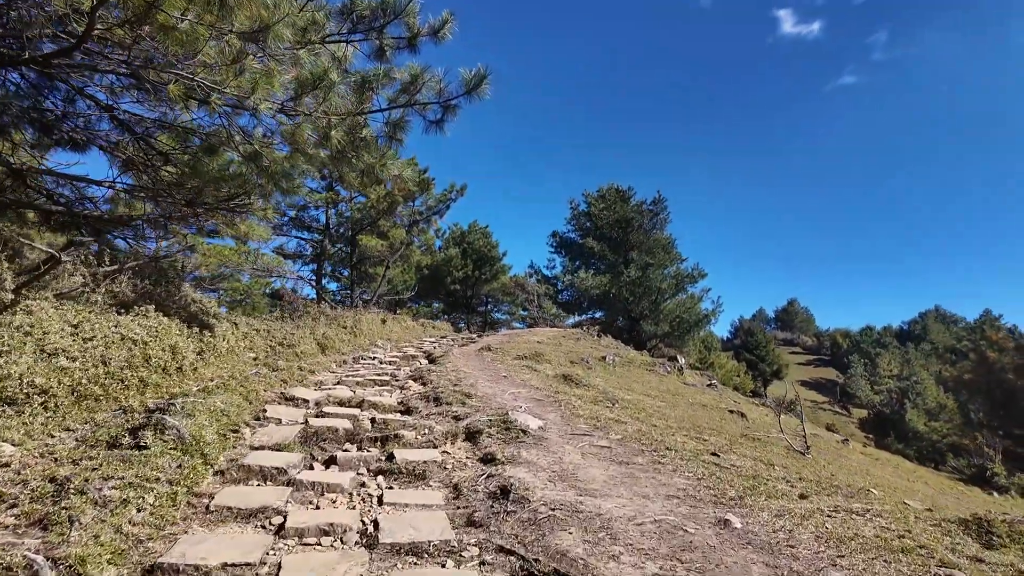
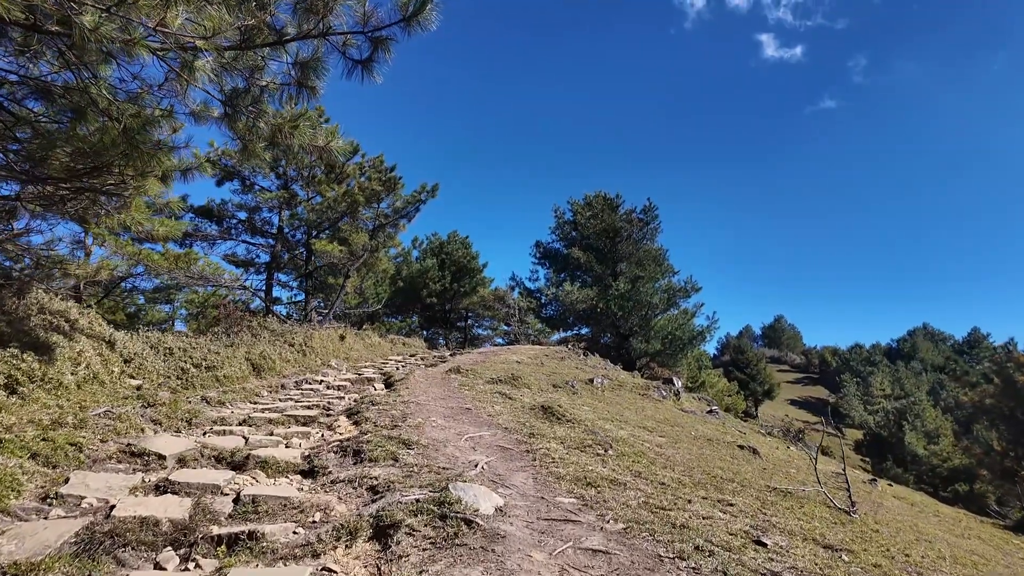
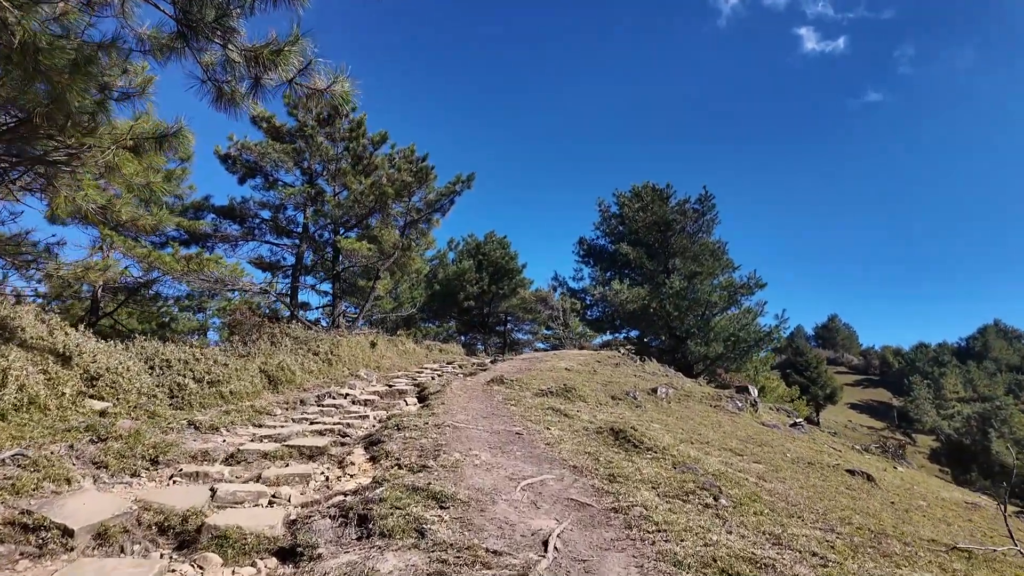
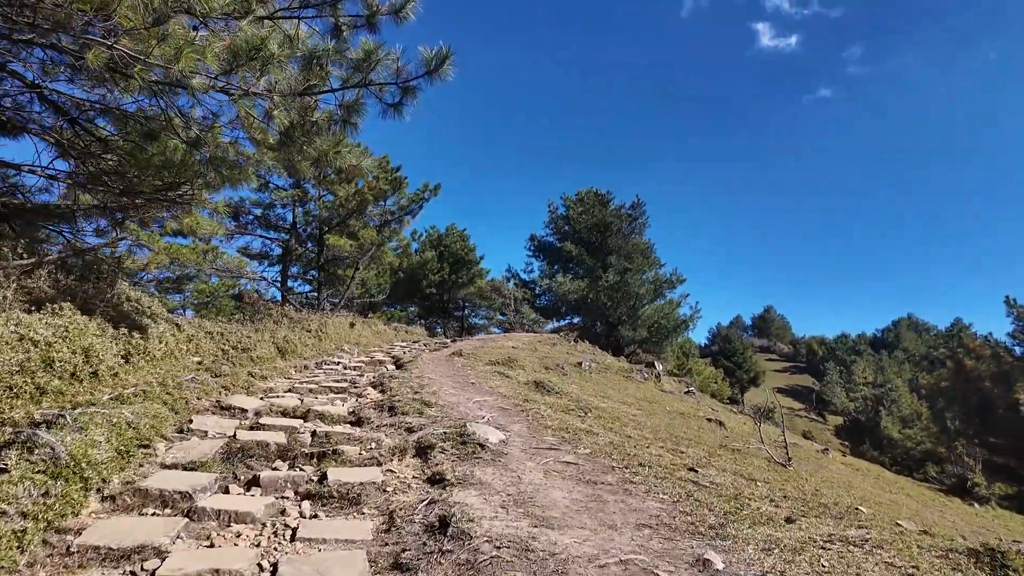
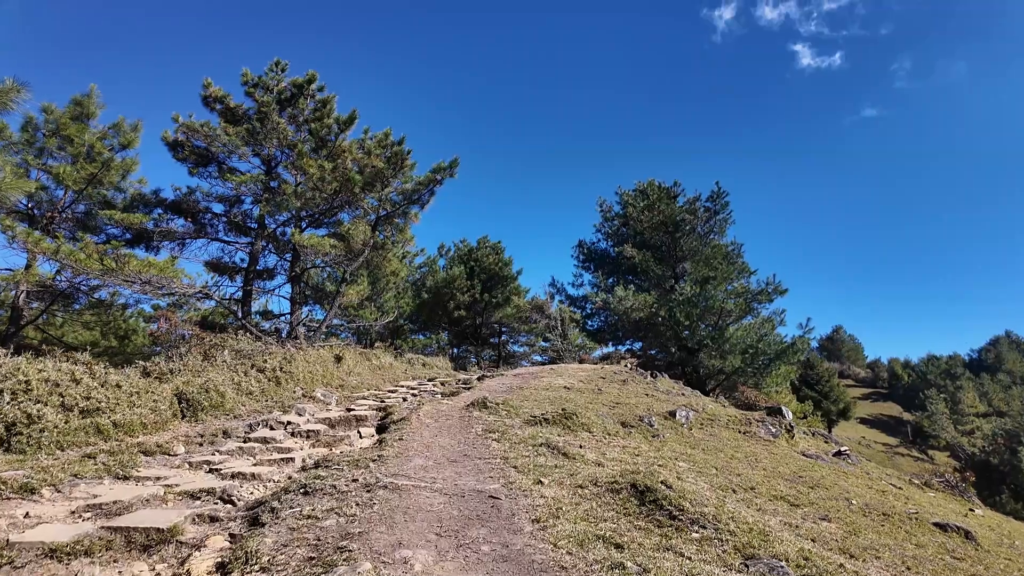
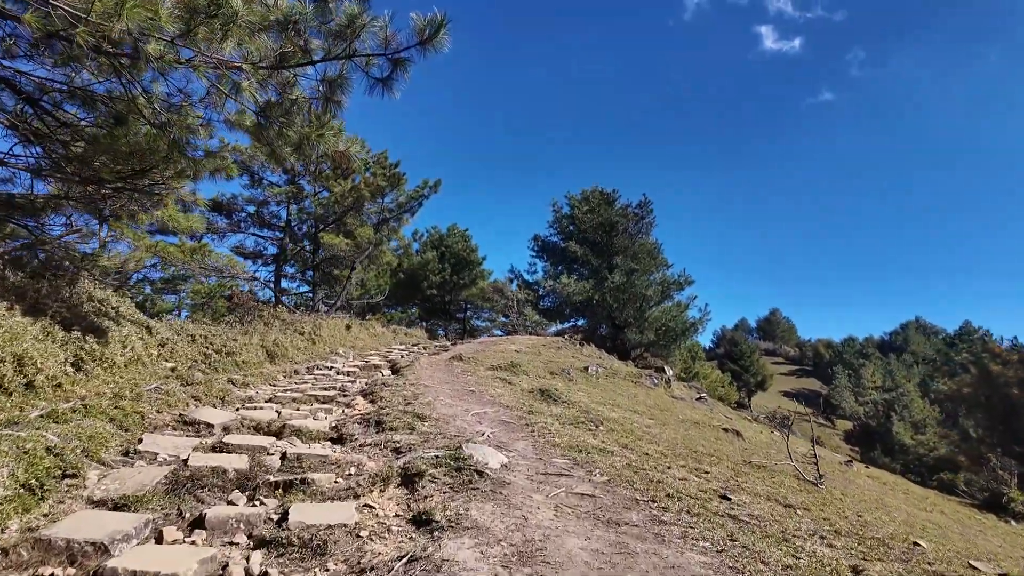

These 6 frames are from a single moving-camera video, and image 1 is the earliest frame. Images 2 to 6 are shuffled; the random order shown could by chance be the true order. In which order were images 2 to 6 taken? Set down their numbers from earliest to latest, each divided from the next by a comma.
4, 6, 2, 3, 5
